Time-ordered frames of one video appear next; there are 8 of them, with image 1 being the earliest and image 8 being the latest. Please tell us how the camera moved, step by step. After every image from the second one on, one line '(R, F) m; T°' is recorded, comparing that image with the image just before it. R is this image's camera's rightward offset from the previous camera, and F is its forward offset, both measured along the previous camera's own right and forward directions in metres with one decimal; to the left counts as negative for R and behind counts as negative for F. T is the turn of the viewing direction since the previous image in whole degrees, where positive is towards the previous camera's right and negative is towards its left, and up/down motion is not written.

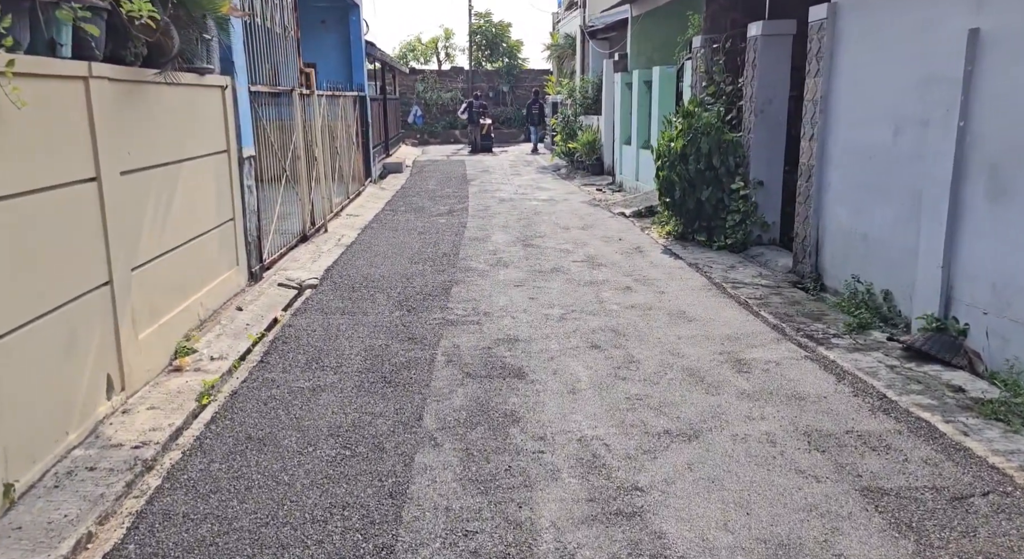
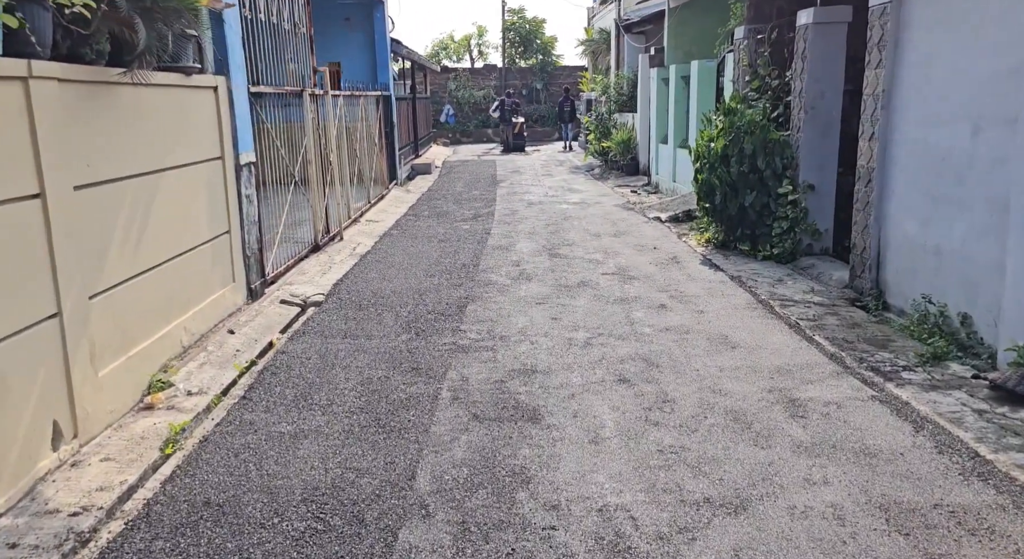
(+0.1, +0.7) m; -3°
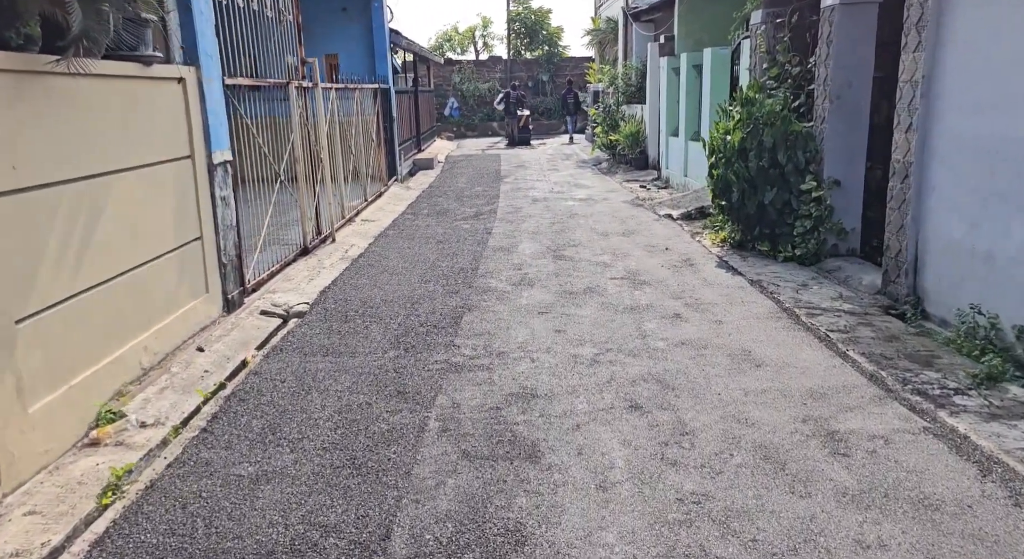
(+0.1, +0.6) m; -1°
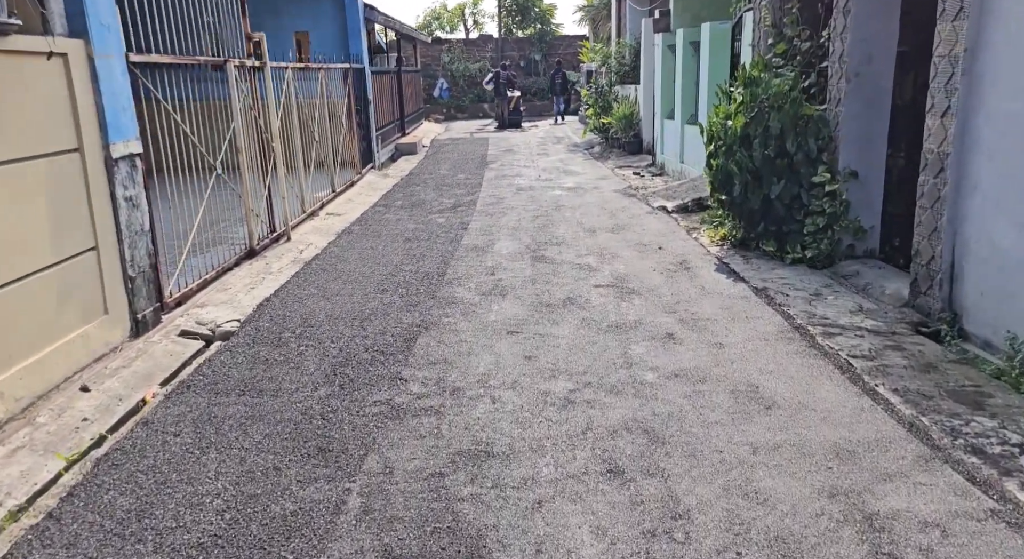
(+0.2, +0.9) m; 0°
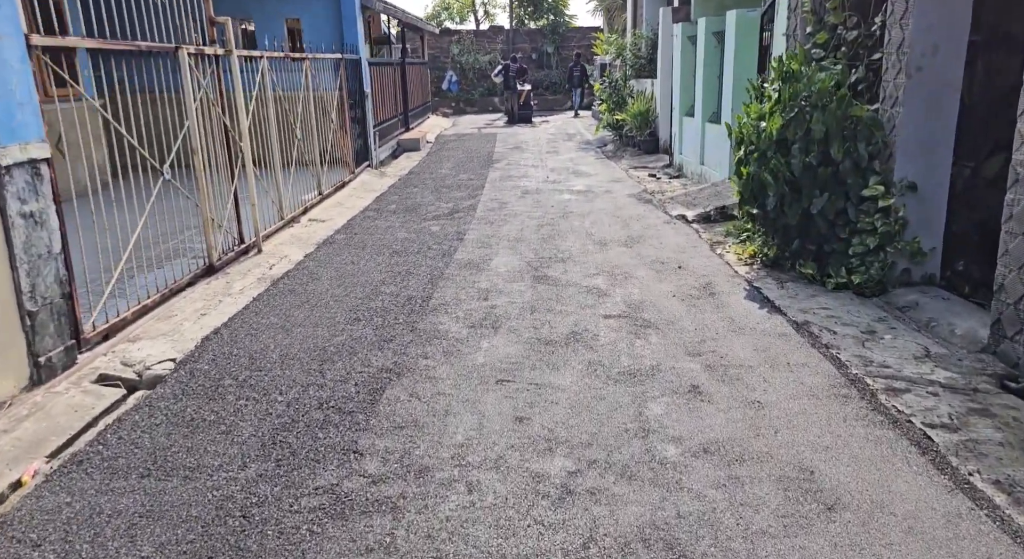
(+0.1, +1.0) m; -1°
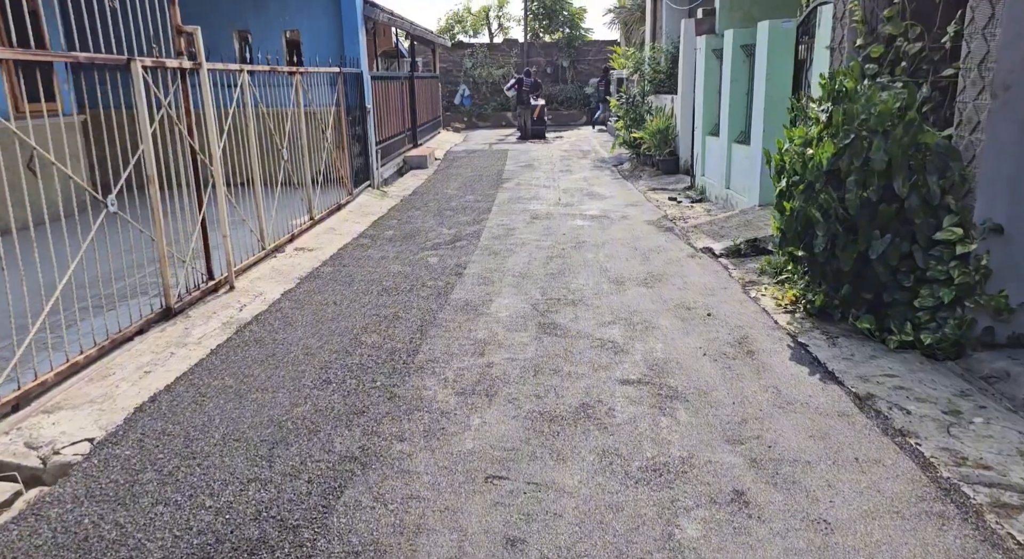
(+0.1, +0.9) m; -1°
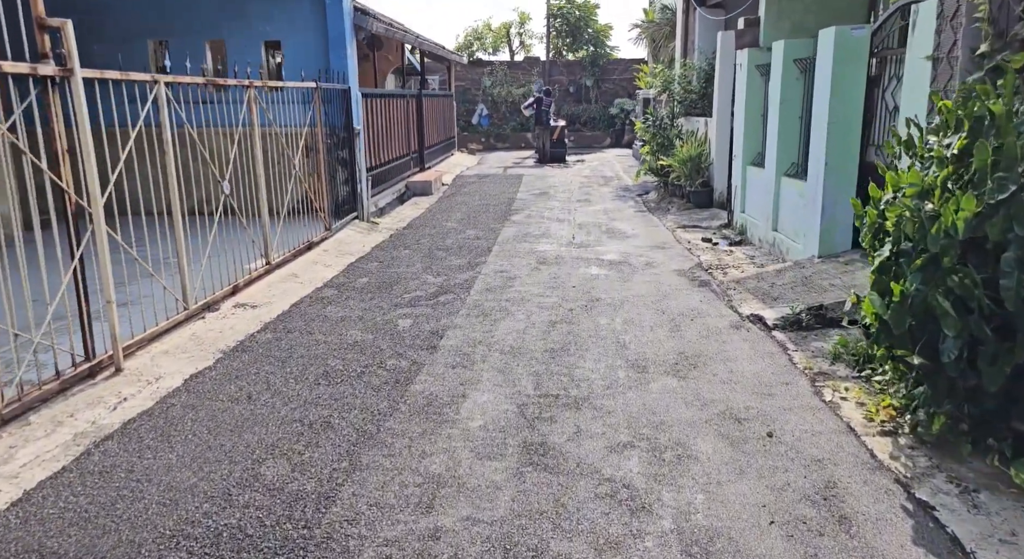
(+0.2, +1.7) m; -2°
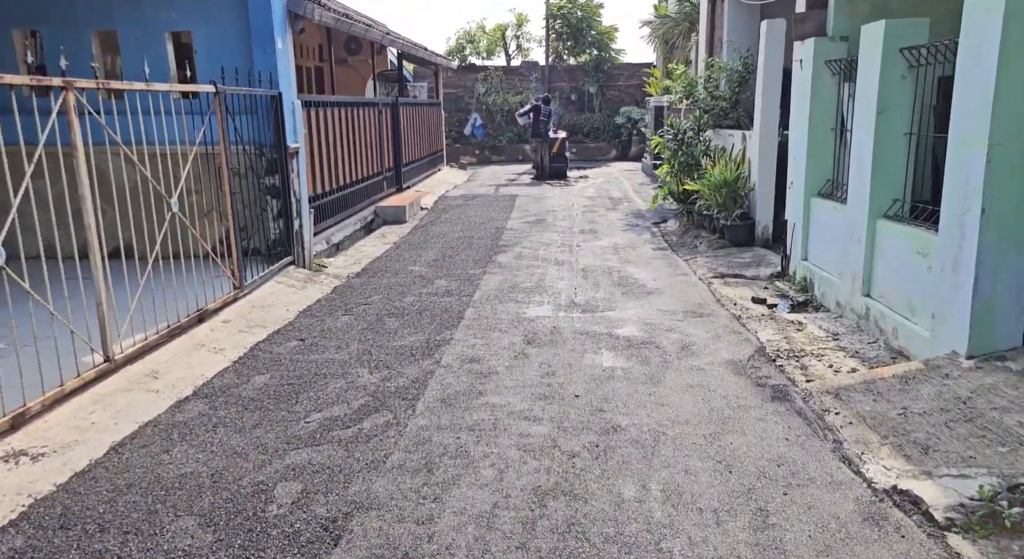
(+0.2, +2.7) m; 0°
